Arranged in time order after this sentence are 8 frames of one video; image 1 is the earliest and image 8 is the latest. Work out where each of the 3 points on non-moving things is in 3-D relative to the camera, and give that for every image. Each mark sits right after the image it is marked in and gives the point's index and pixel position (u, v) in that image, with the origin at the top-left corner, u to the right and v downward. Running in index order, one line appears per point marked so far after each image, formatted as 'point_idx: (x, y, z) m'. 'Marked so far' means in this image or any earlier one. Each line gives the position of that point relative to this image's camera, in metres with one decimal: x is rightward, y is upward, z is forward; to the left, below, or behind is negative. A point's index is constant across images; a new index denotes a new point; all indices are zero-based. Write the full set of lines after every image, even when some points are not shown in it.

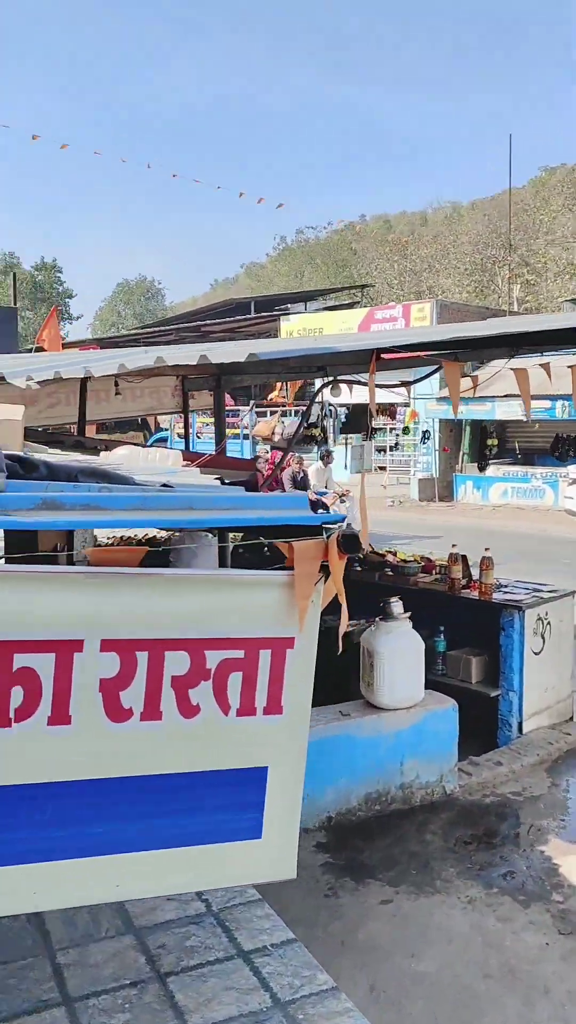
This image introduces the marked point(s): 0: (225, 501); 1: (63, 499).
0: (-0.2, 0.0, +2.4) m
1: (-0.6, 0.0, +2.2) m
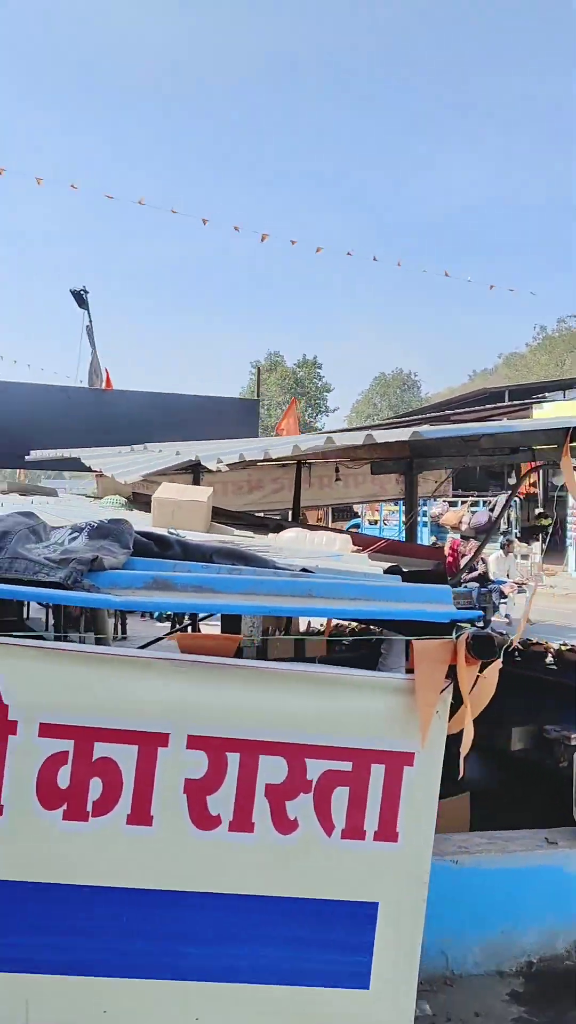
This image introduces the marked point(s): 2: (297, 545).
0: (+0.2, -0.2, +2.2) m
1: (-0.3, -0.2, +2.1) m
2: (0.0, -0.1, +3.3) m
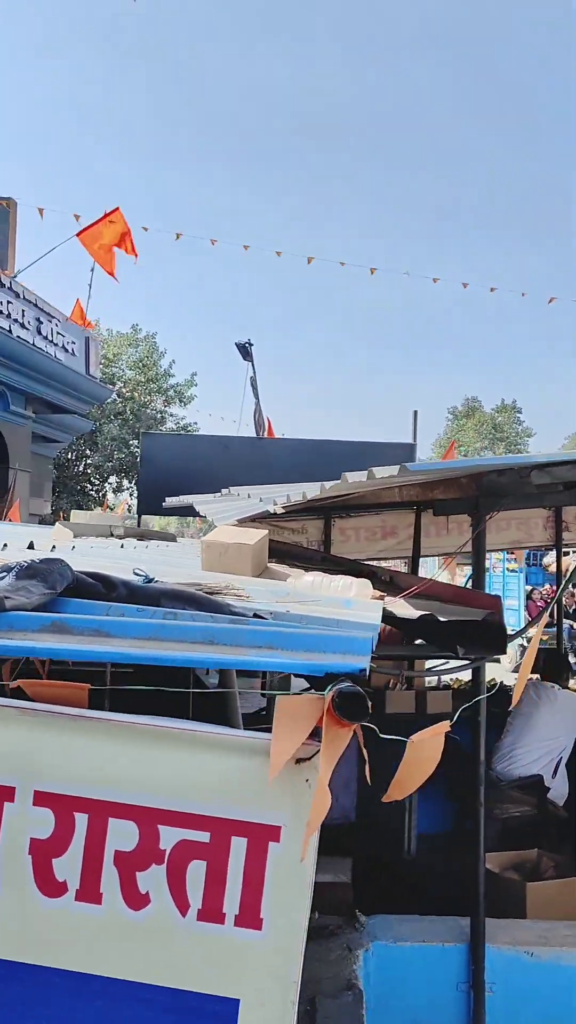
0: (0.0, -0.3, +1.9) m
1: (-0.5, -0.3, +2.0) m
2: (+0.1, -0.3, +3.1) m
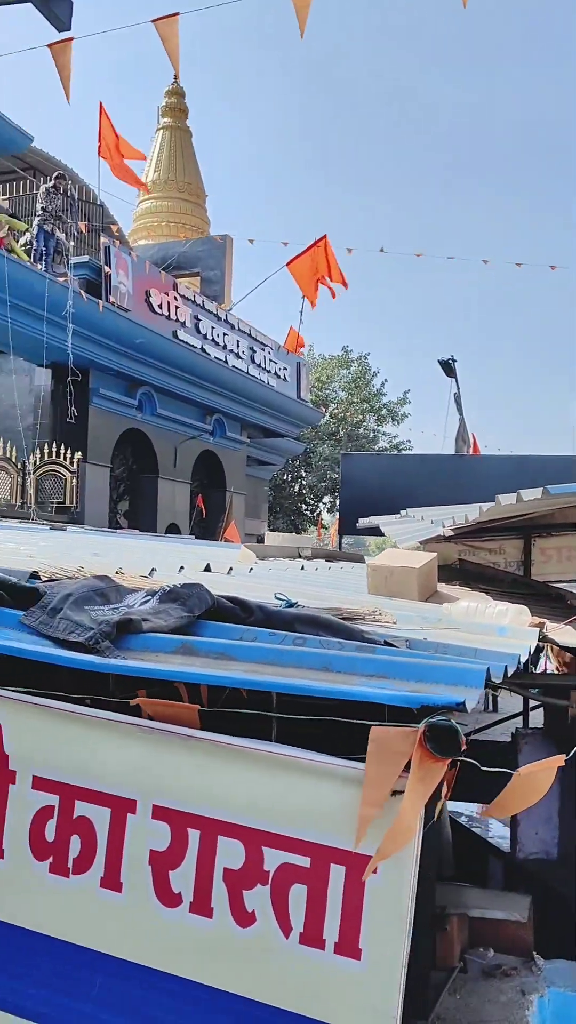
0: (+0.2, -0.3, +1.9) m
1: (-0.2, -0.3, +2.1) m
2: (+0.6, -0.4, +3.0) m
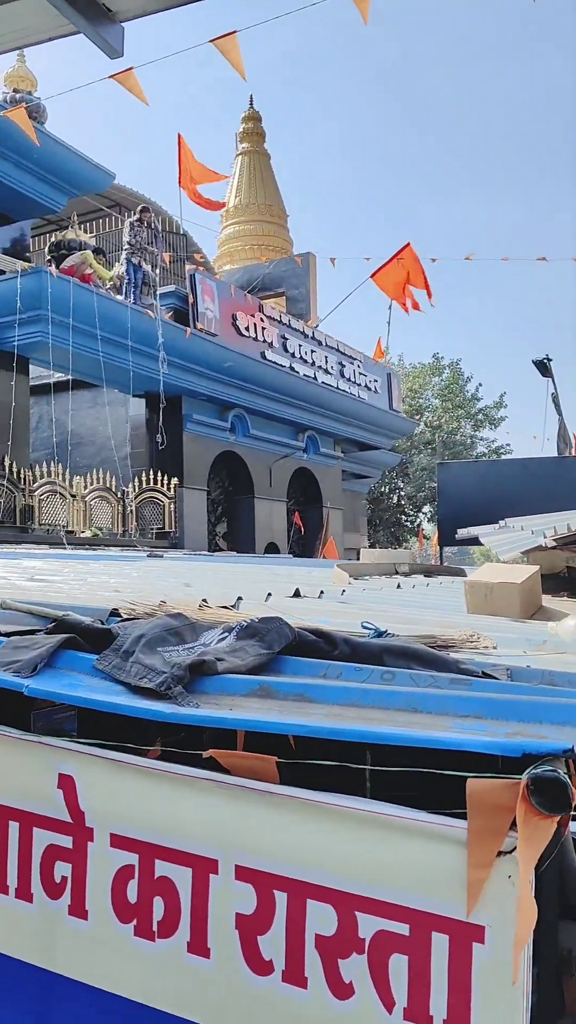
0: (+0.4, -0.4, +1.8) m
1: (0.0, -0.4, +1.9) m
2: (+0.9, -0.4, +2.8) m
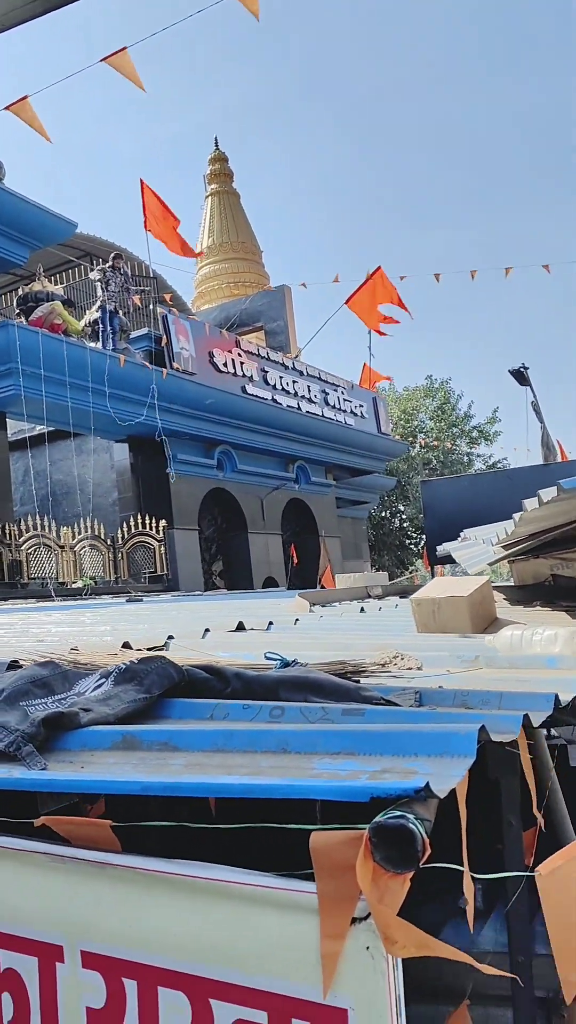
0: (+0.1, -0.4, +1.5) m
1: (-0.3, -0.4, +1.7) m
2: (+0.6, -0.4, +2.5) m
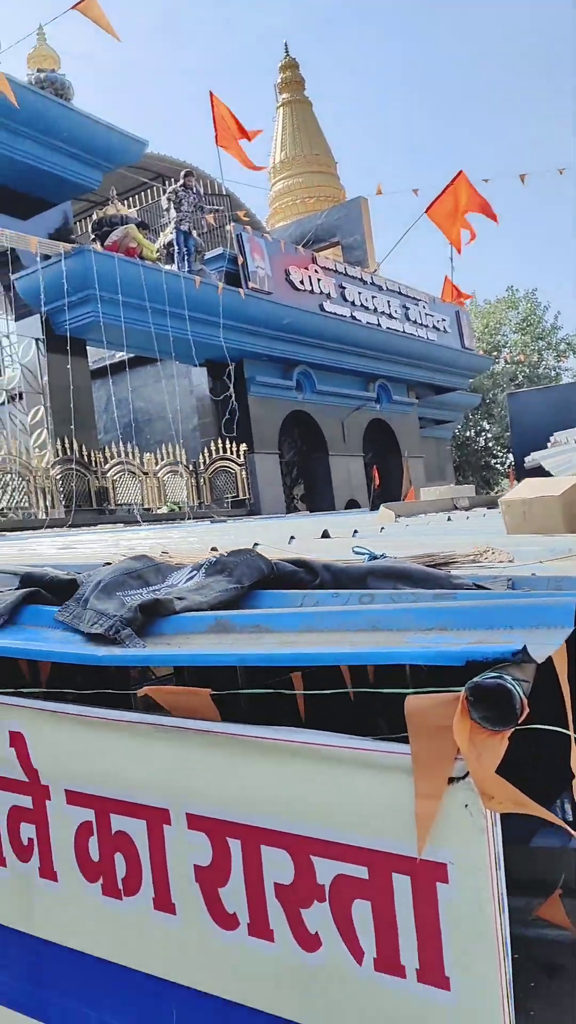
0: (+0.3, -0.2, +1.5) m
1: (-0.1, -0.2, +1.7) m
2: (+0.9, -0.1, +2.5) m
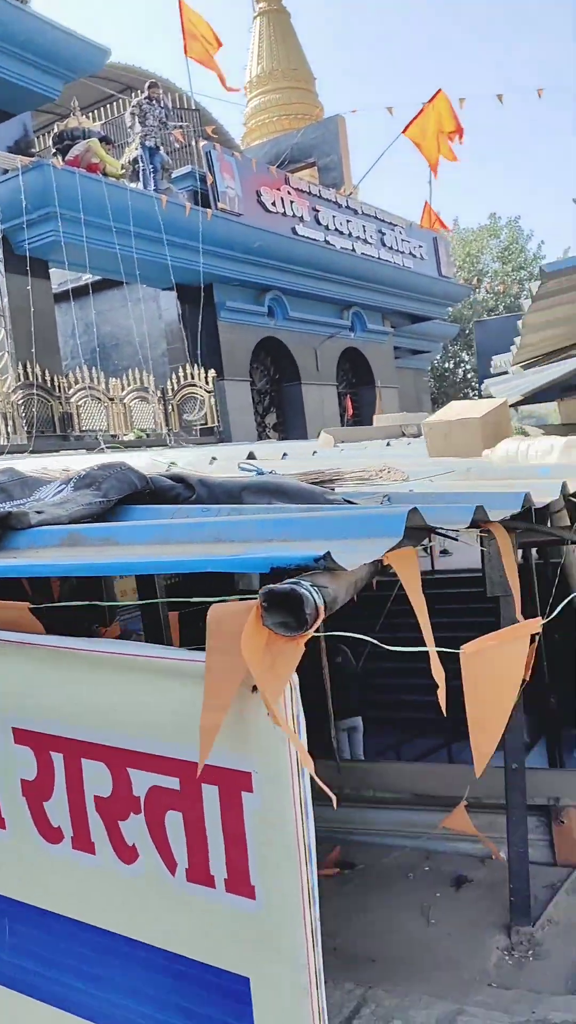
0: (0.0, 0.0, +1.5) m
1: (-0.4, 0.0, +1.7) m
2: (+0.6, +0.1, +2.4) m
